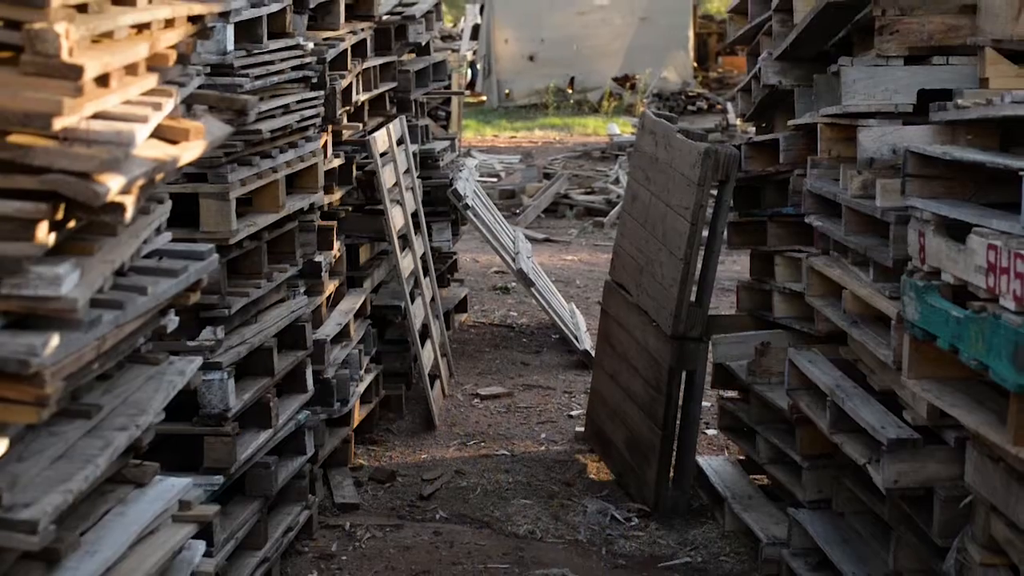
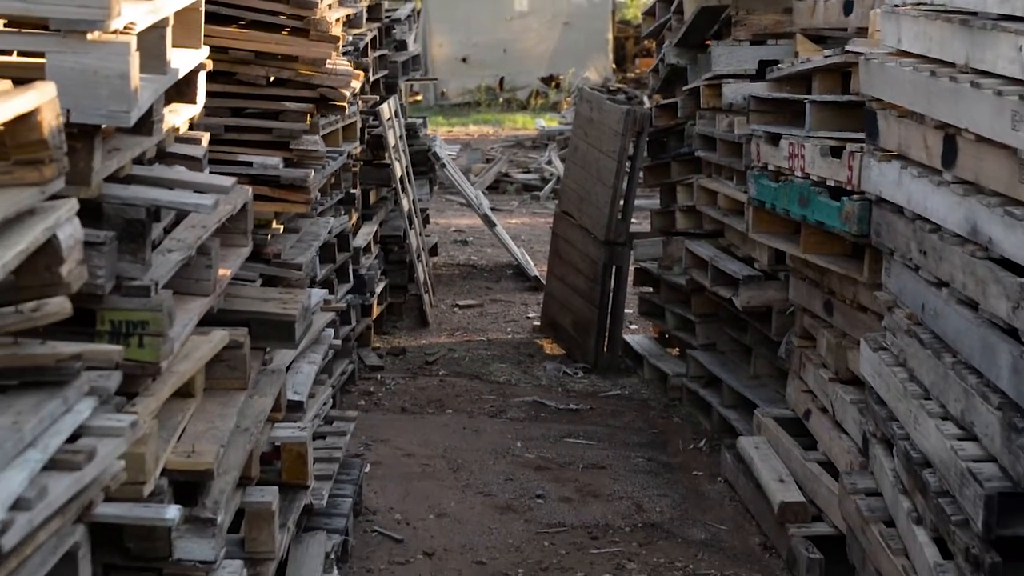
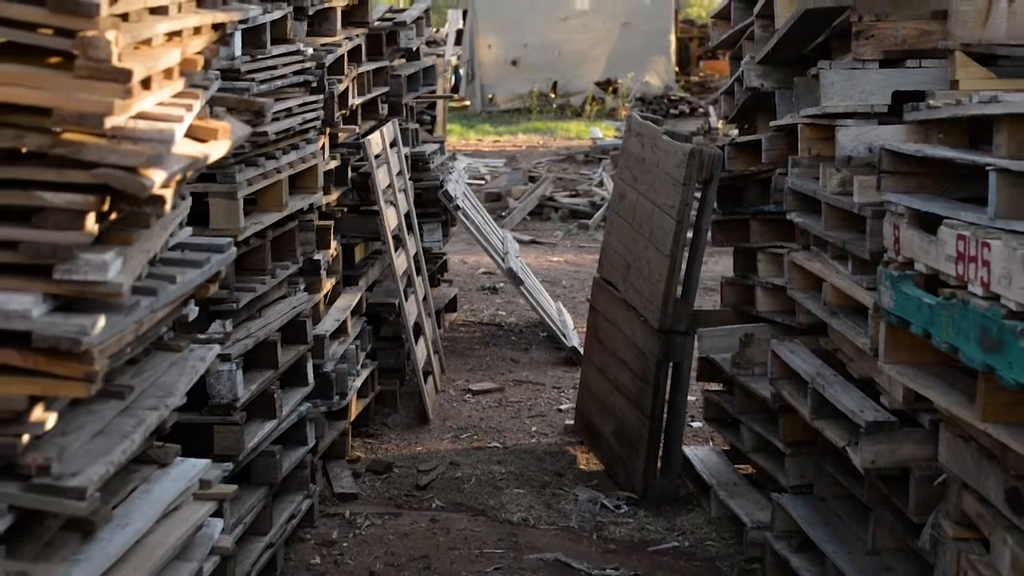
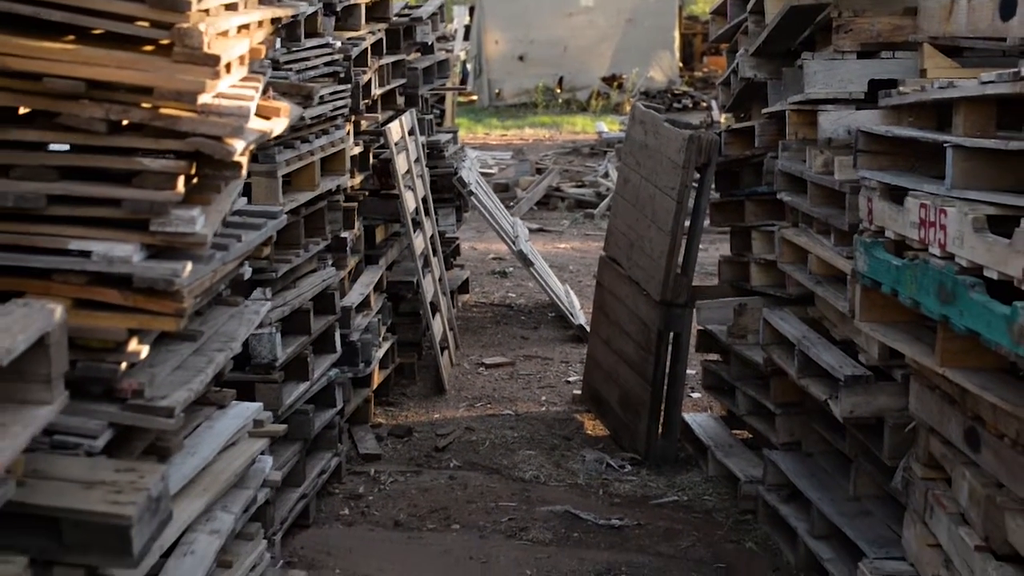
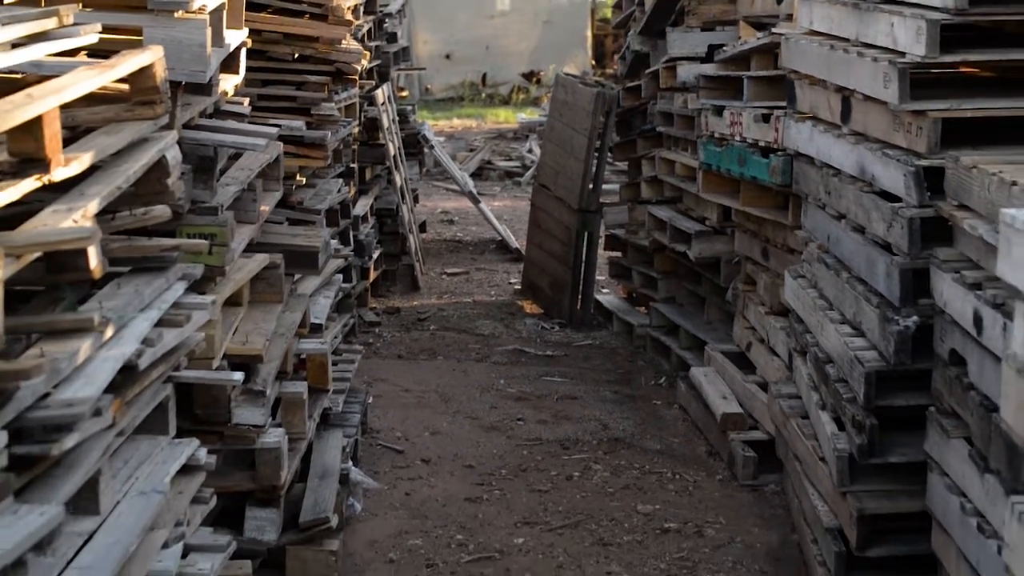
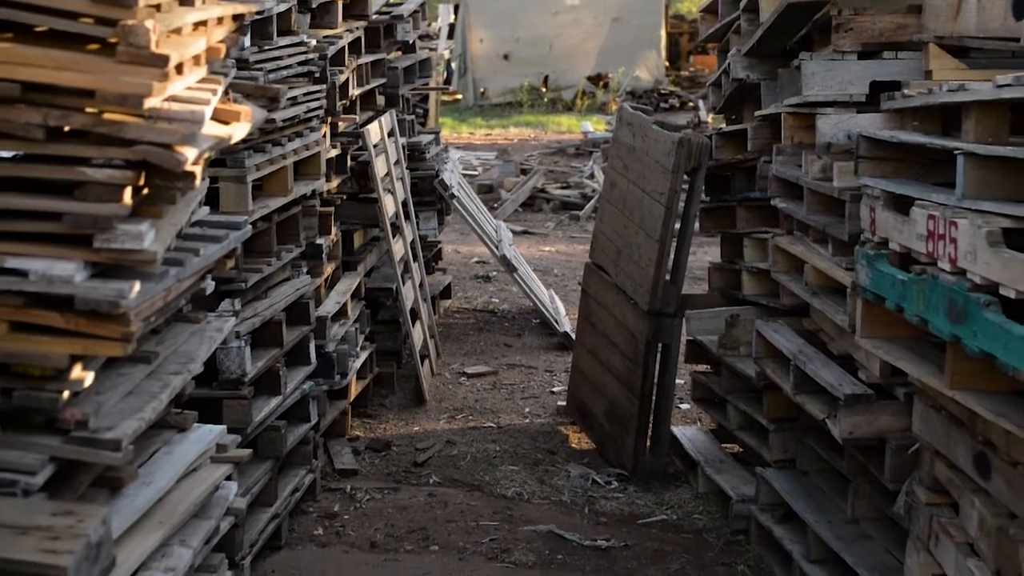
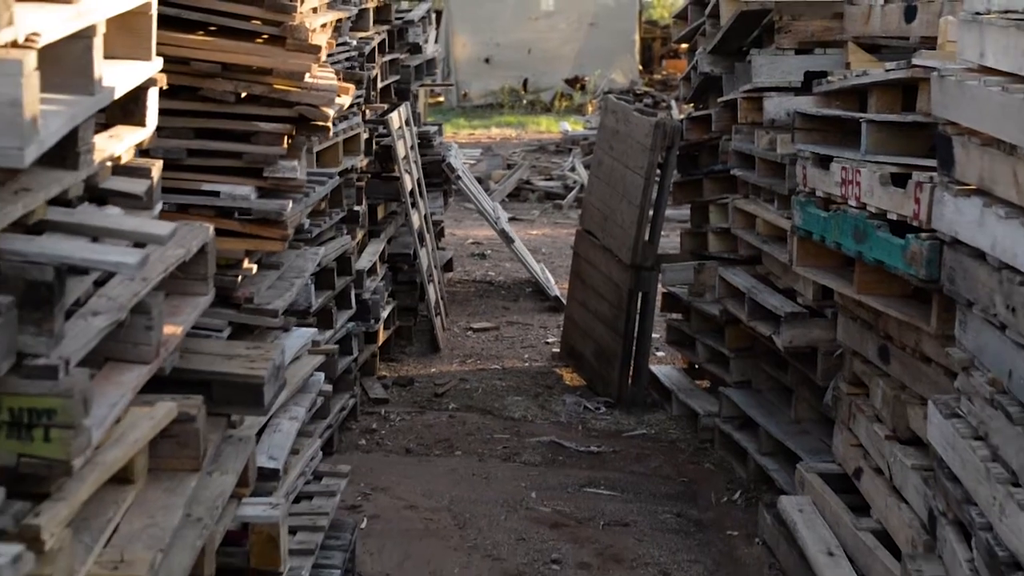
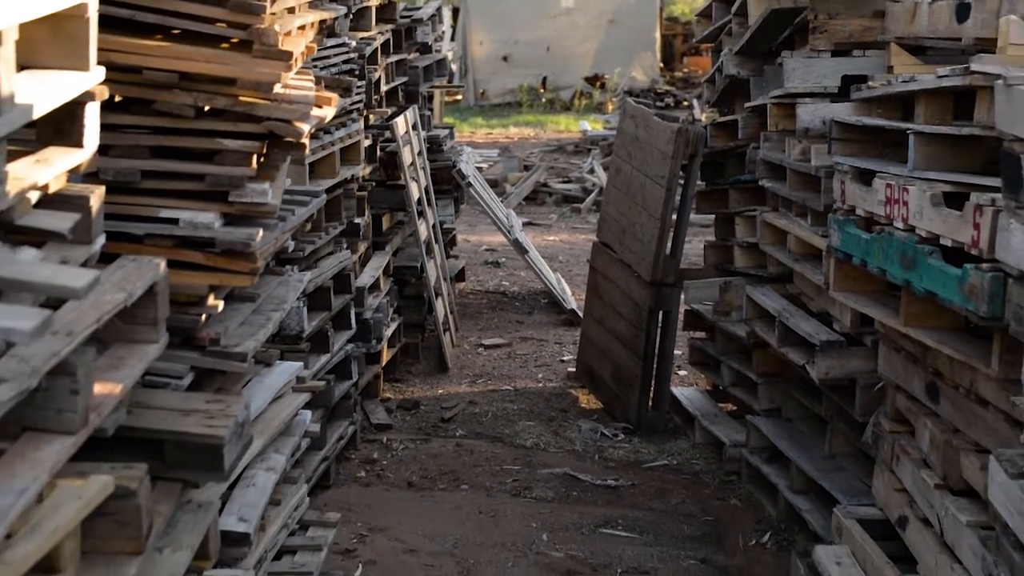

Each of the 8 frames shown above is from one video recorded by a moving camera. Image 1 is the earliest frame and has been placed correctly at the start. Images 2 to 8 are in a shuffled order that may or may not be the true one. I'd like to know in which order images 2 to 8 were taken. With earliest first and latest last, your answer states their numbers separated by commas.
3, 6, 4, 8, 7, 2, 5
